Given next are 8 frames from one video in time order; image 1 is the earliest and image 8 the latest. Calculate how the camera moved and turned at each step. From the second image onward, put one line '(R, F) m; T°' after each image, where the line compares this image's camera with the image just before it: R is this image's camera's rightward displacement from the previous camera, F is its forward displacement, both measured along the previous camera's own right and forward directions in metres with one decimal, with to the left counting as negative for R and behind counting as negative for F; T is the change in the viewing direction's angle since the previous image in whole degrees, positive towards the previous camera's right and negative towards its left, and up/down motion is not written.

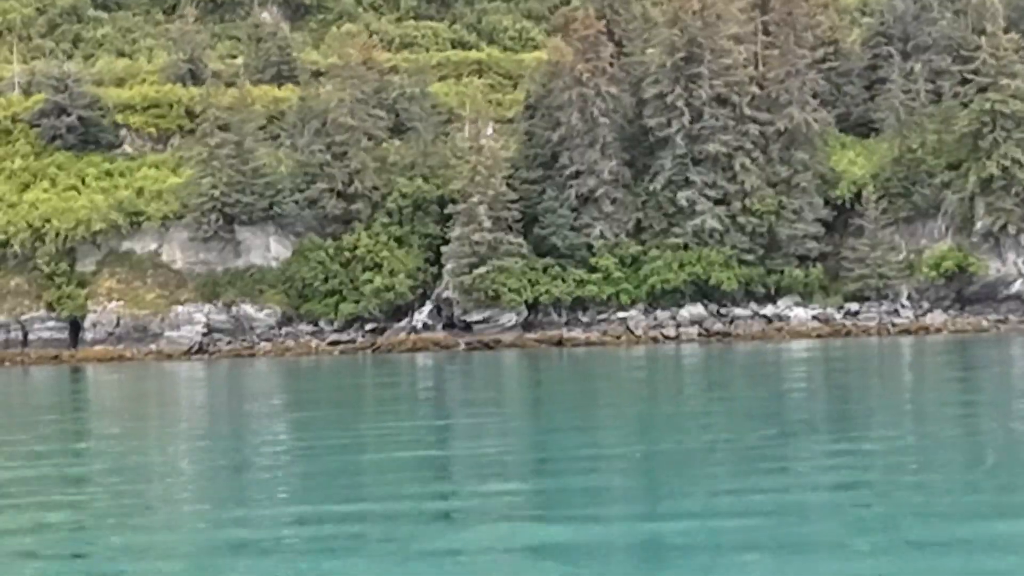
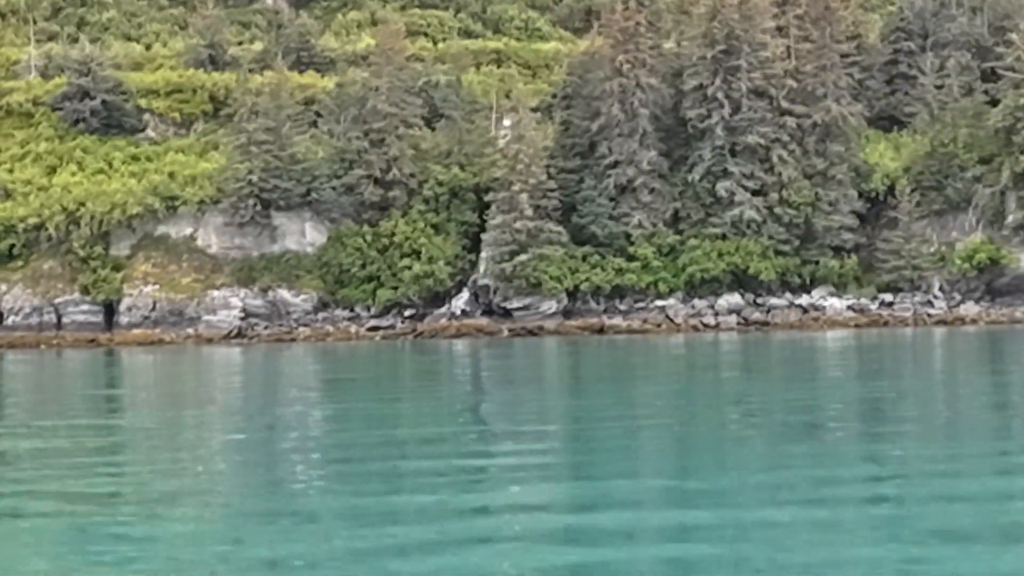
(-2.8, -0.5) m; +2°
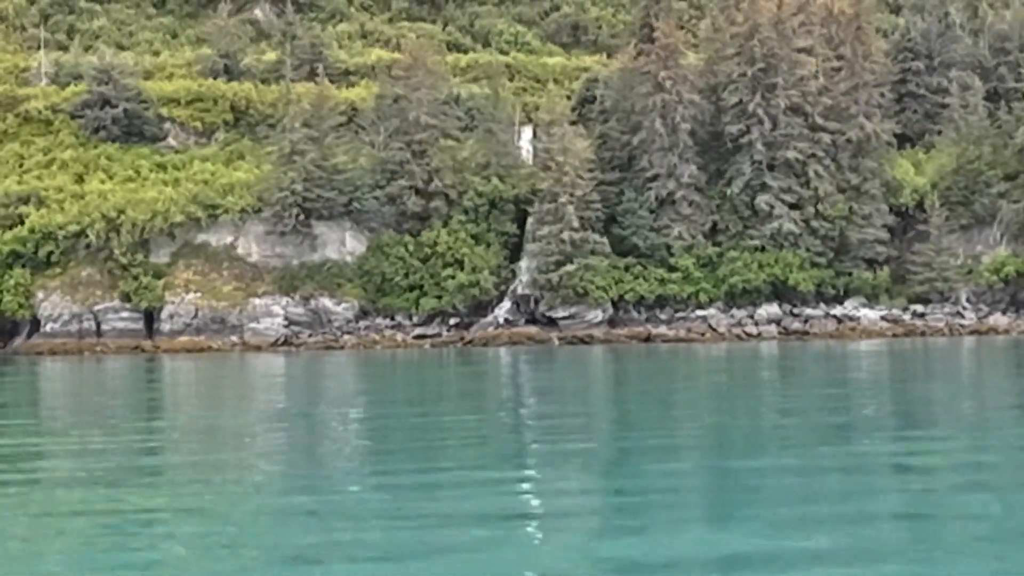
(-4.5, -0.9) m; +4°
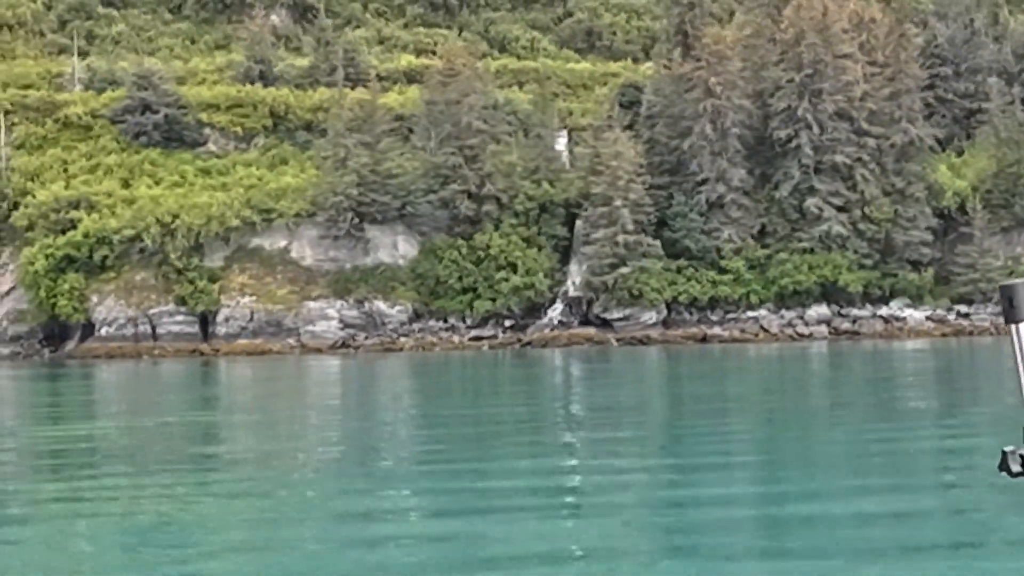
(-3.2, -0.8) m; +2°
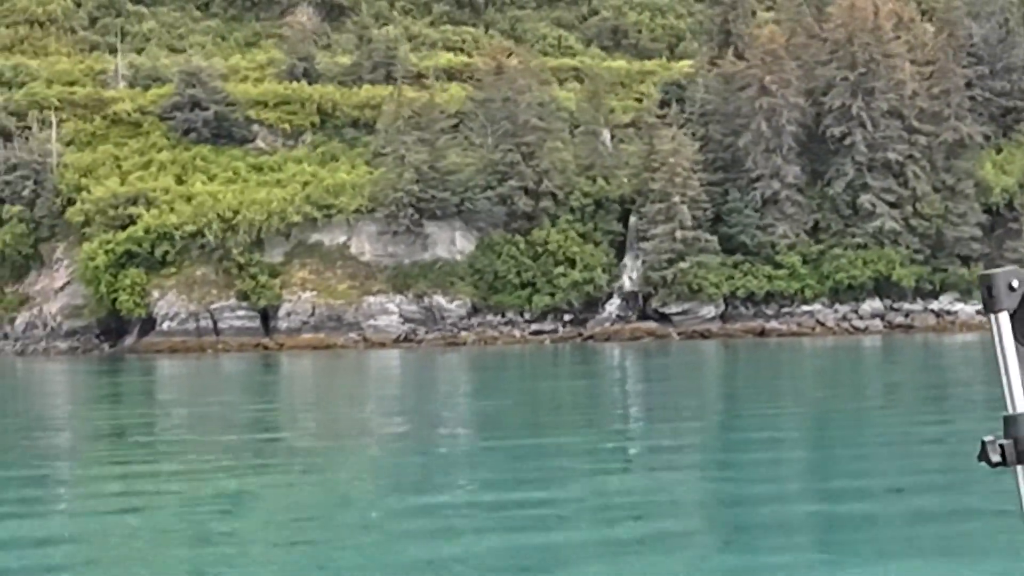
(-2.8, -0.8) m; +1°
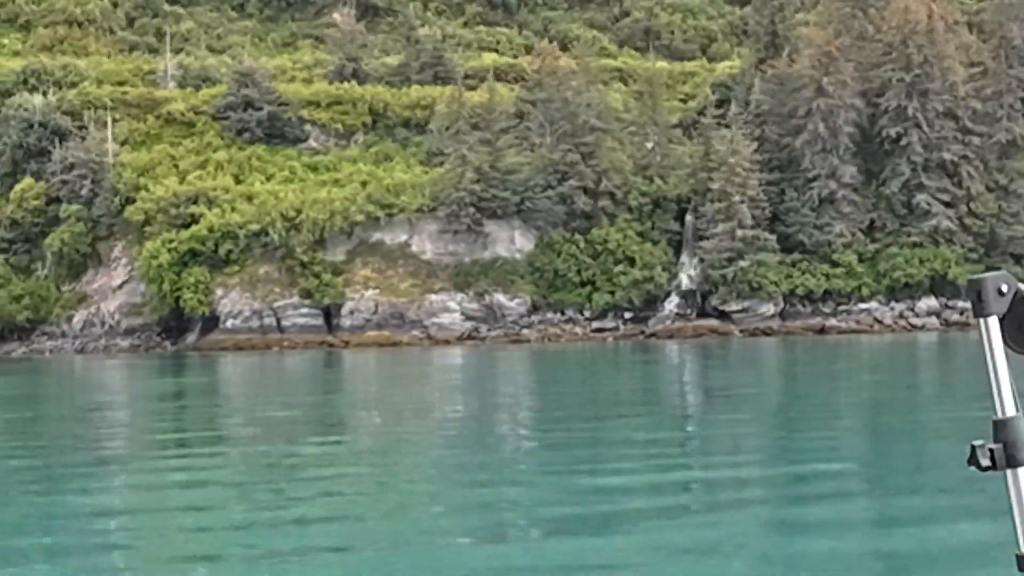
(-2.4, -0.7) m; +1°
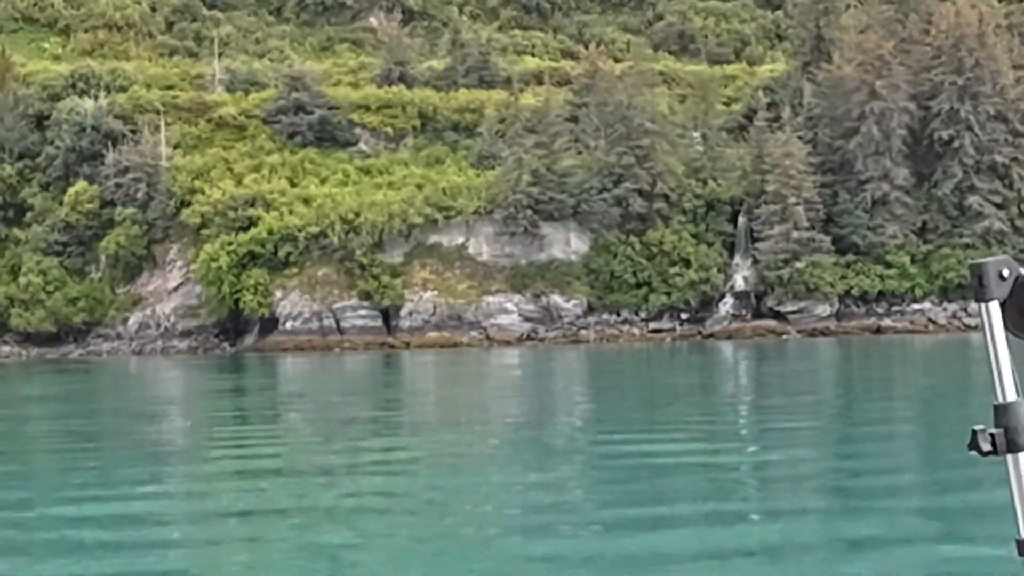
(-2.0, -0.6) m; 0°
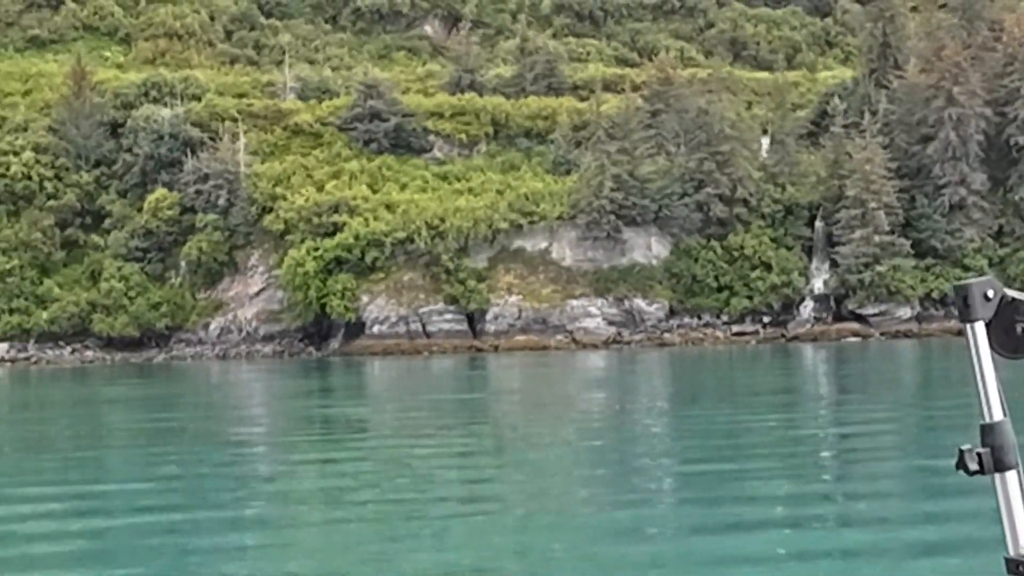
(-2.8, -0.9) m; 0°
